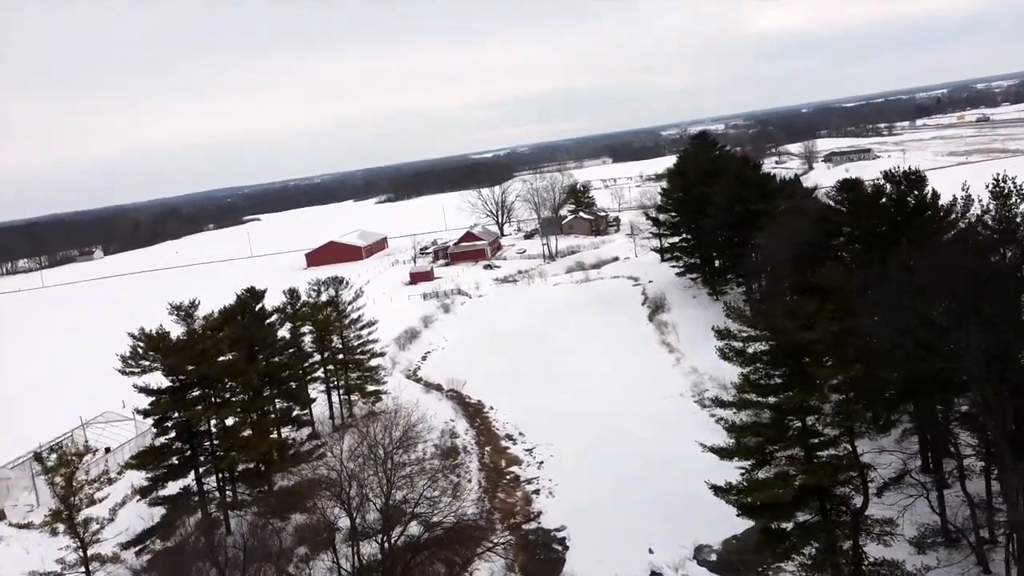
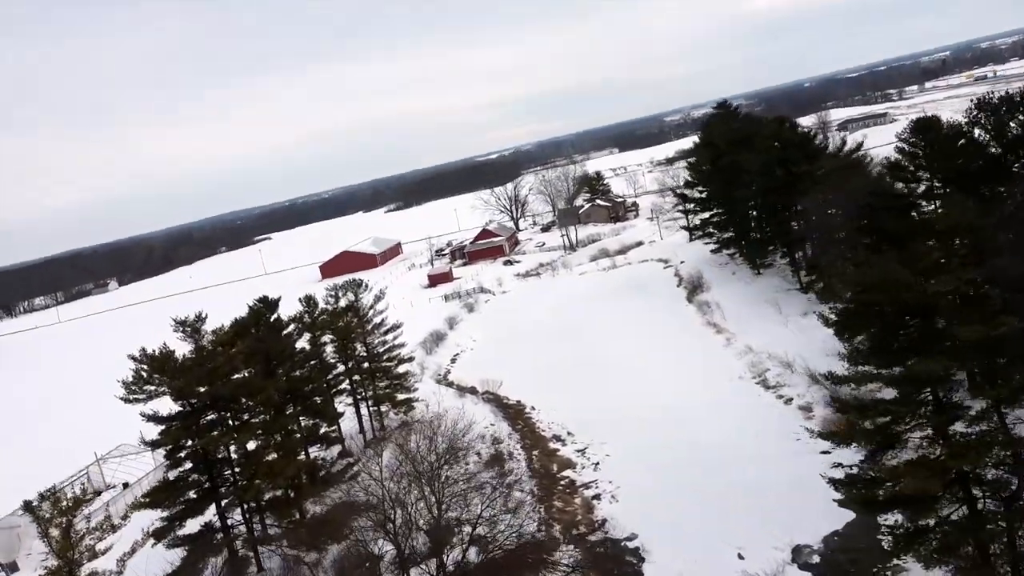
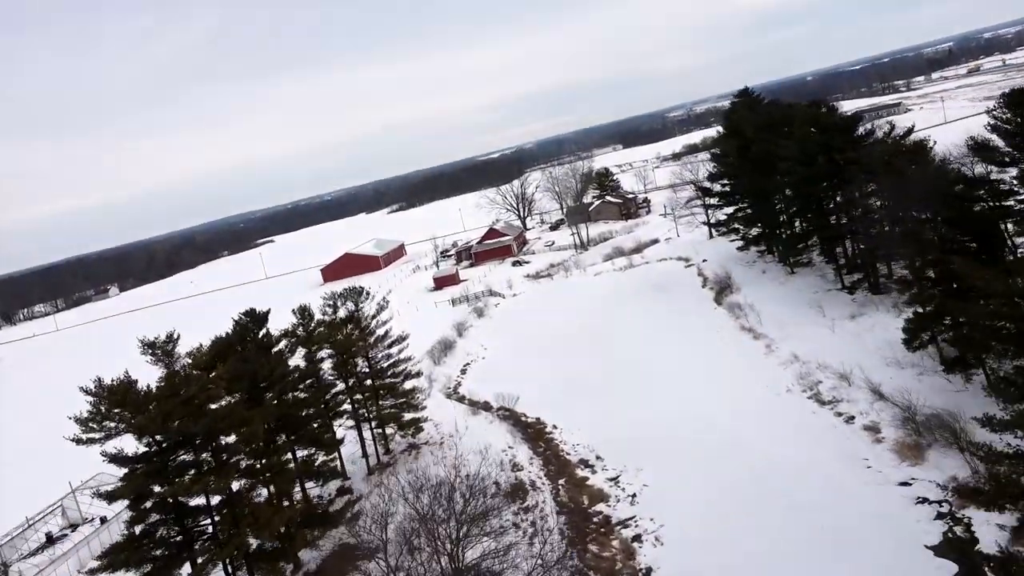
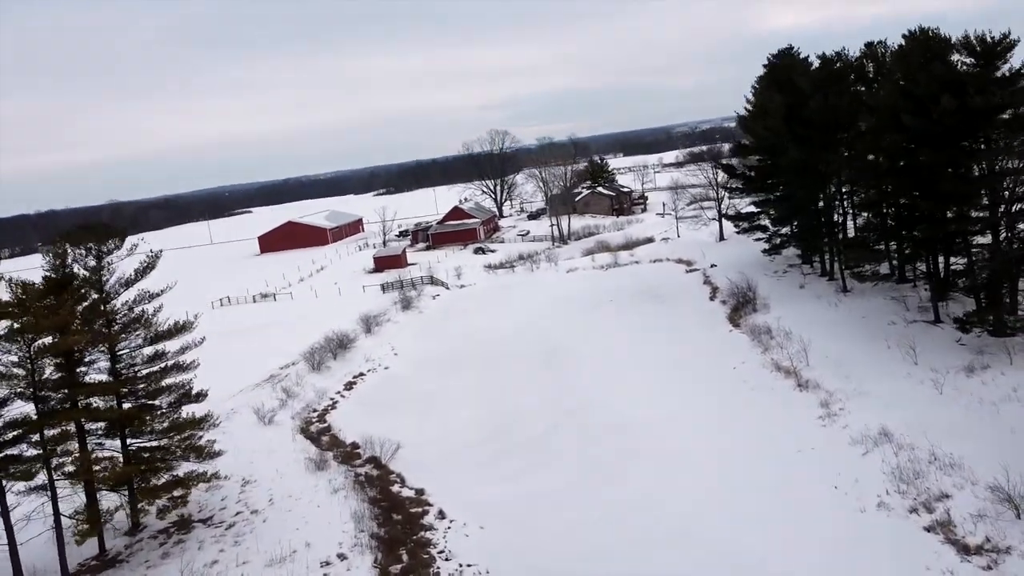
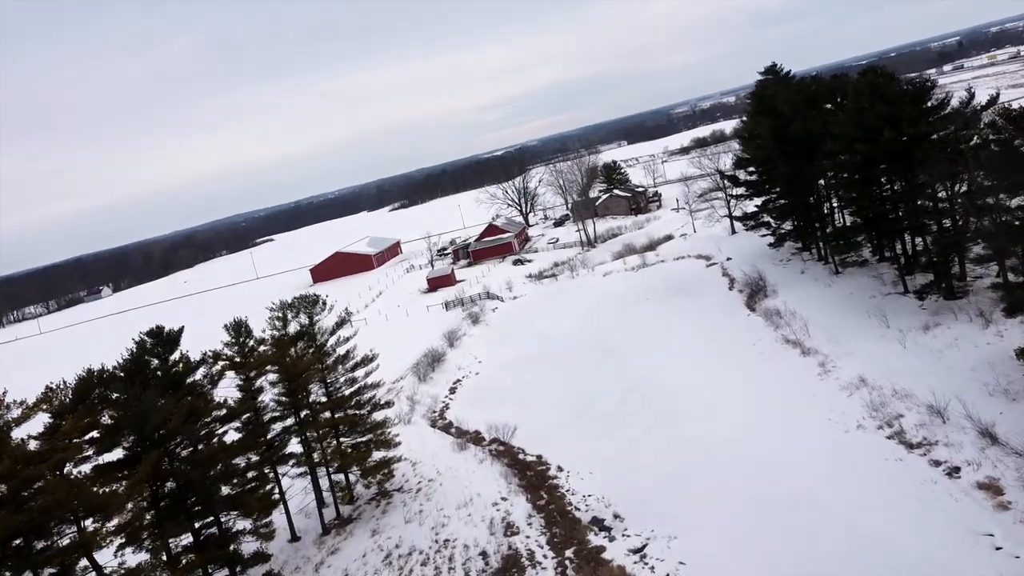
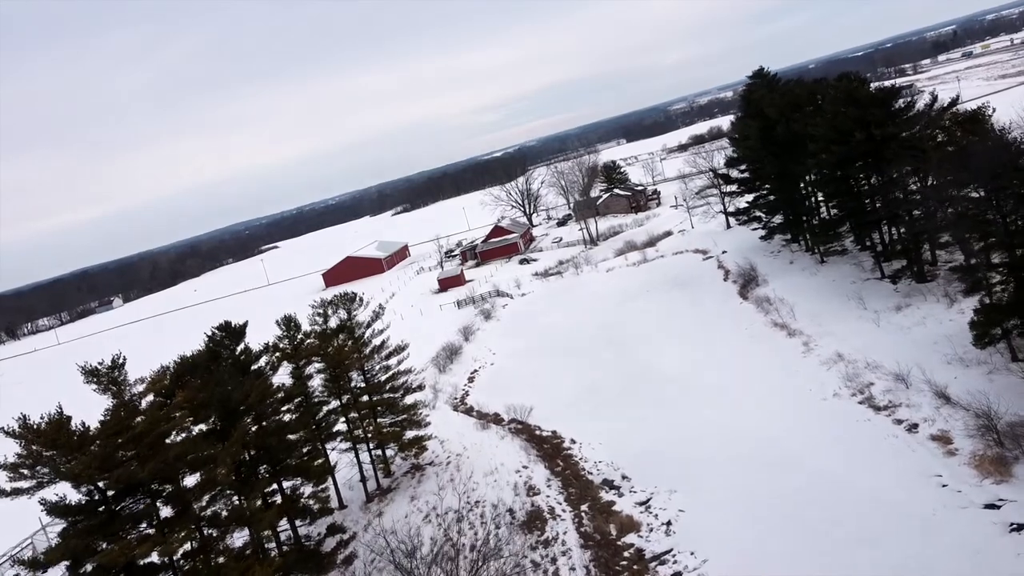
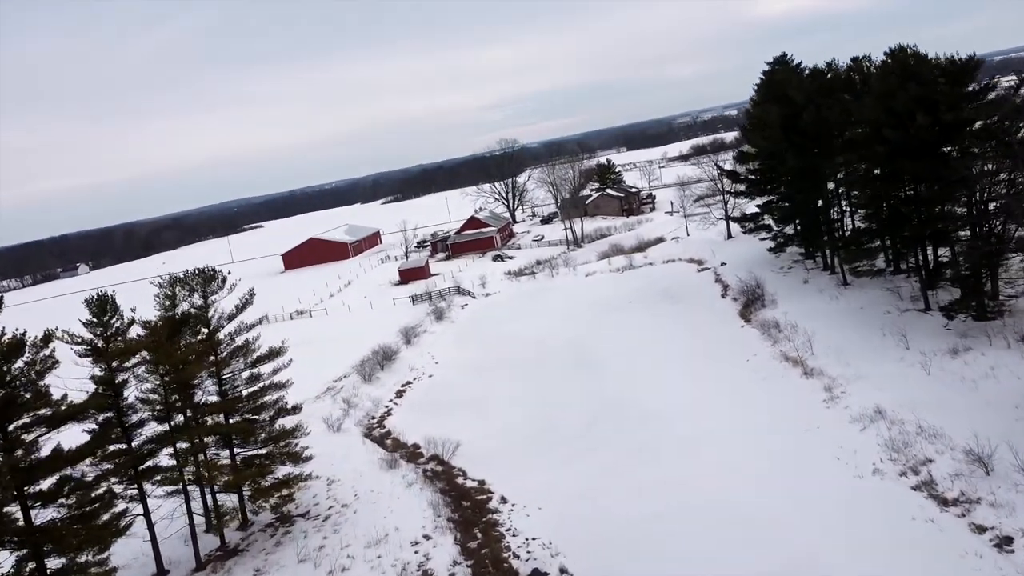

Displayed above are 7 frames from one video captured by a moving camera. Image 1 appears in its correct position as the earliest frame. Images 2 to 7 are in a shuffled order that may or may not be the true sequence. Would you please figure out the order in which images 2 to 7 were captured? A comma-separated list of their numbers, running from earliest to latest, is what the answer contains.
2, 3, 6, 5, 7, 4
